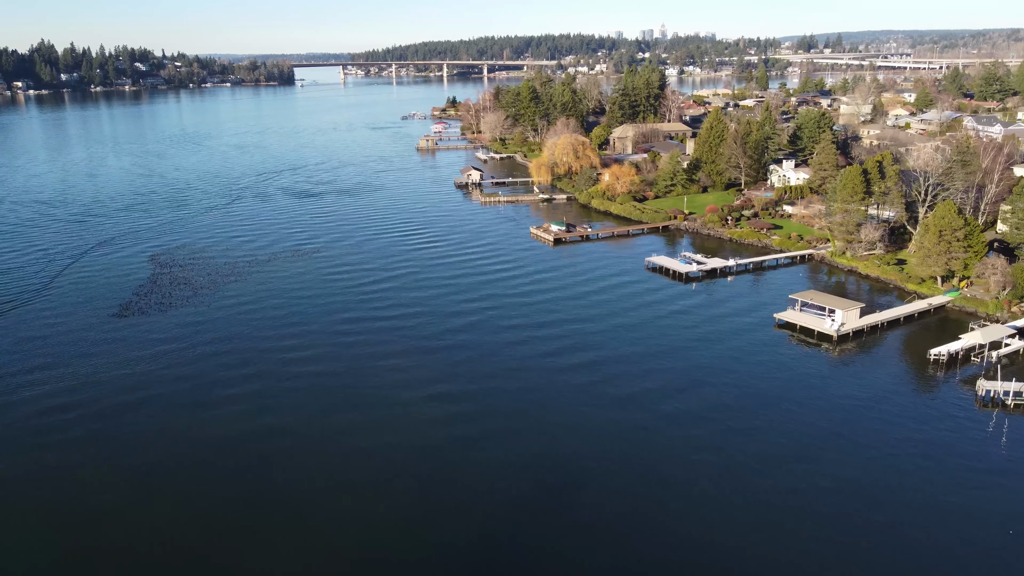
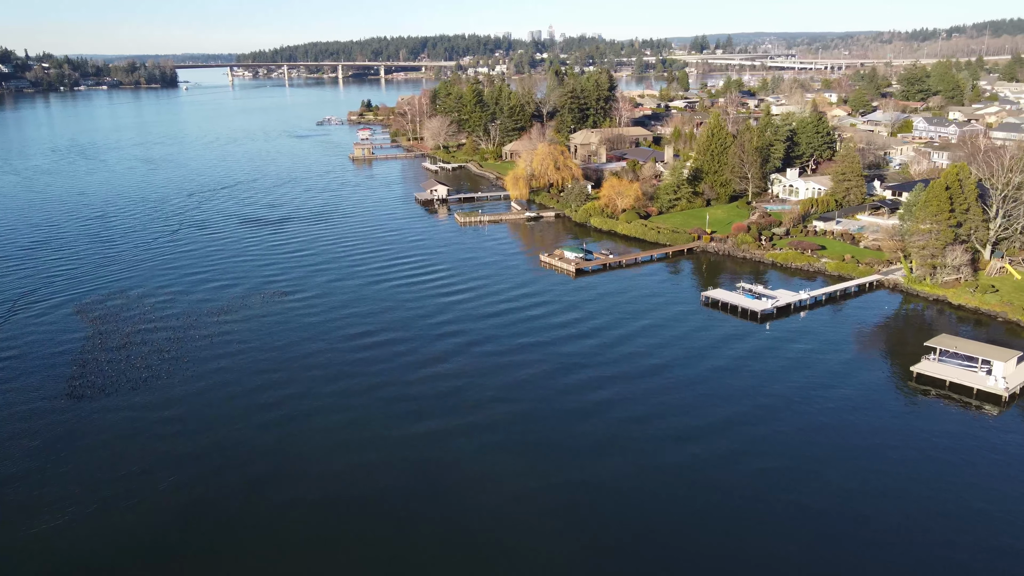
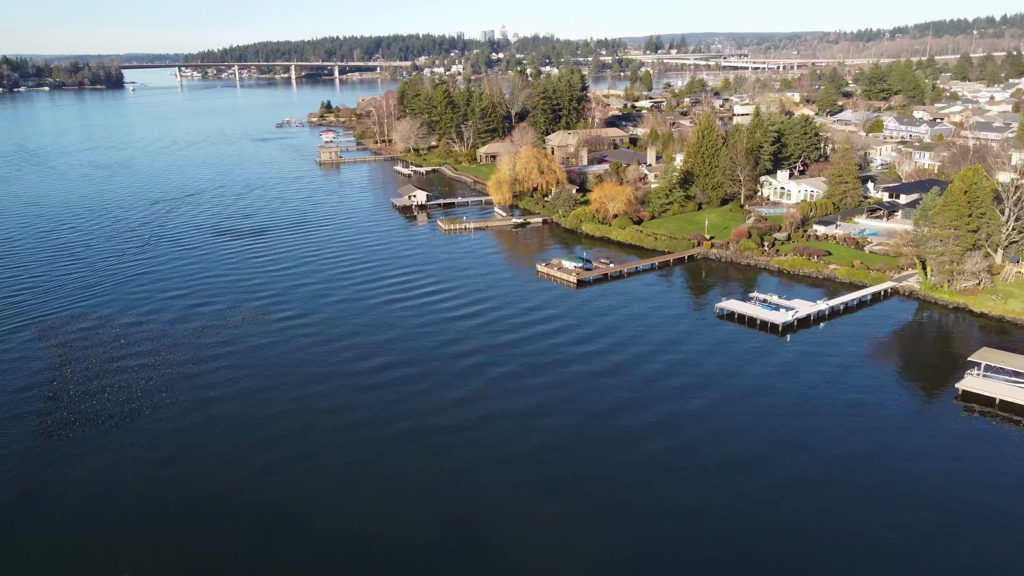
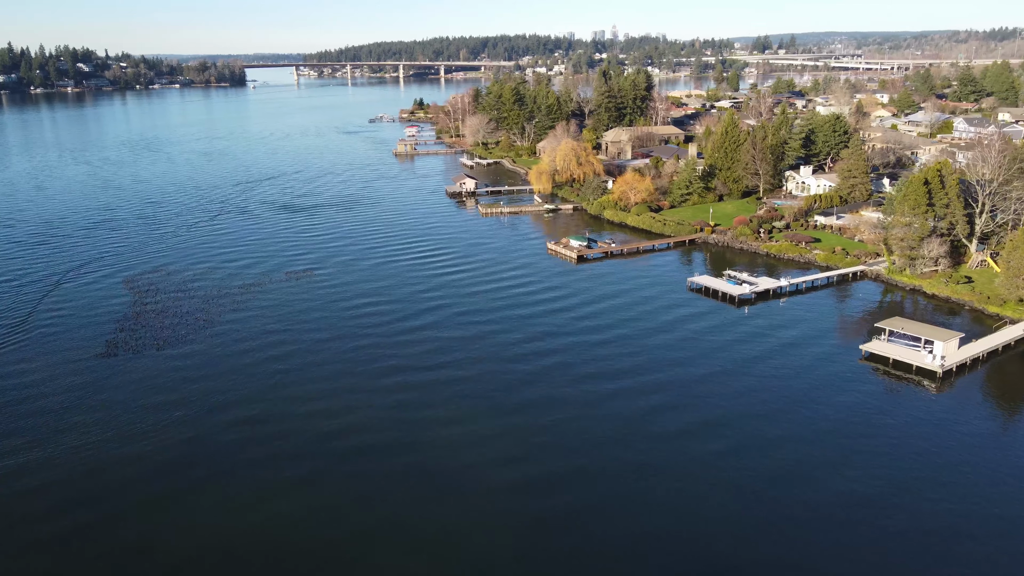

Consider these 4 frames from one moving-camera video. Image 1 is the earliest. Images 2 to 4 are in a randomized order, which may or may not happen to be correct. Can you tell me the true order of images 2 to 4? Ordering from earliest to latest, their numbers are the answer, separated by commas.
4, 2, 3
